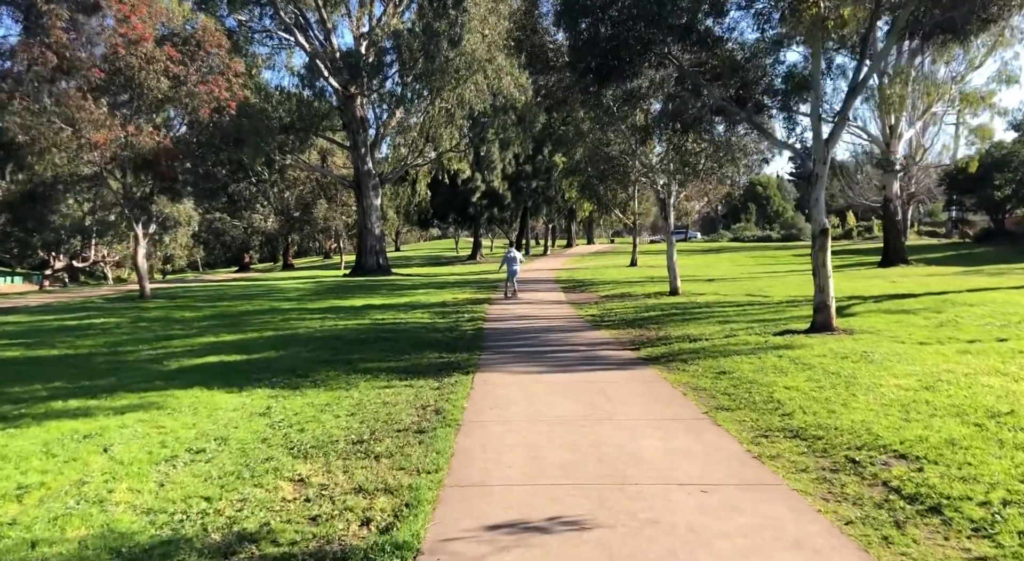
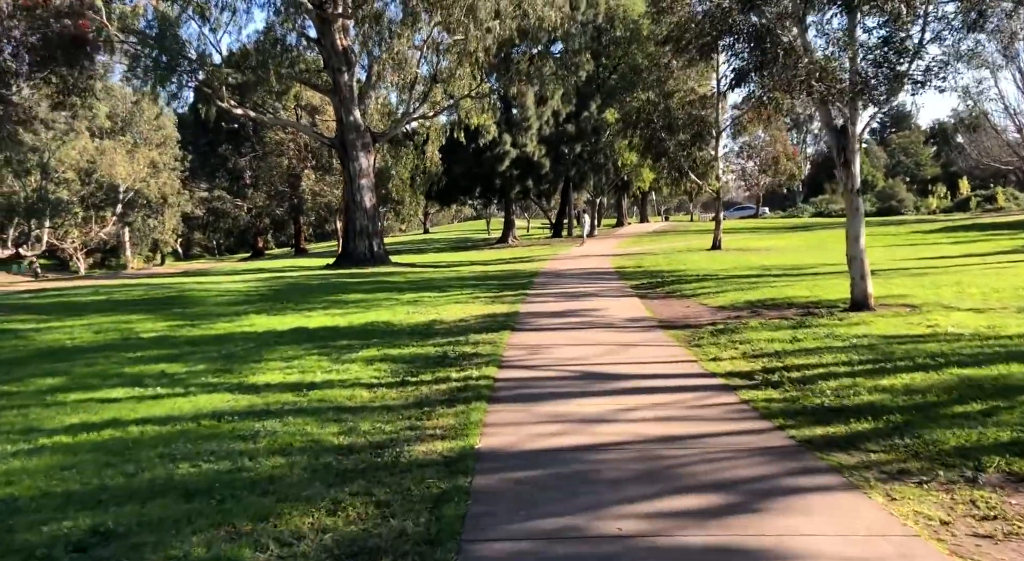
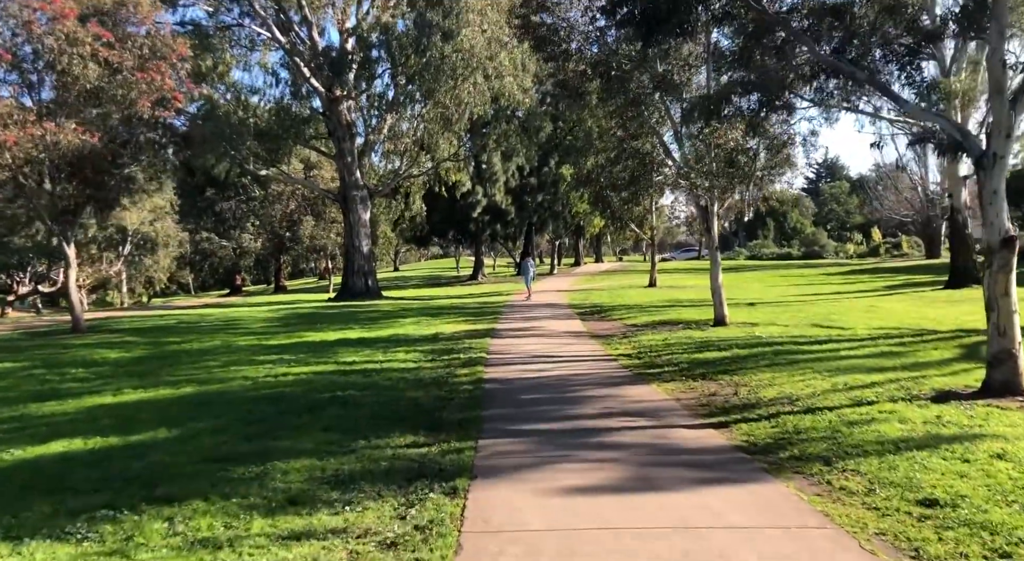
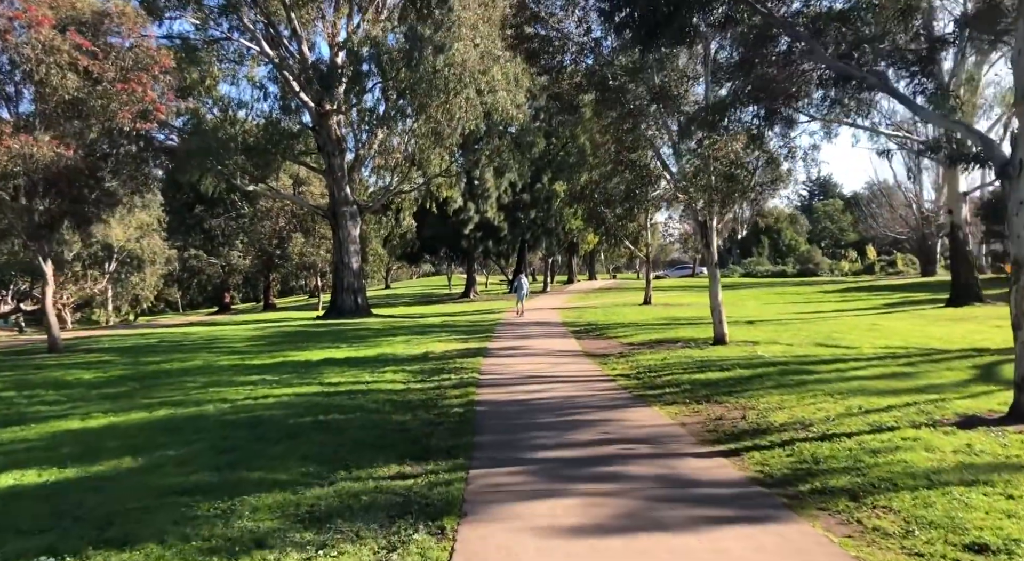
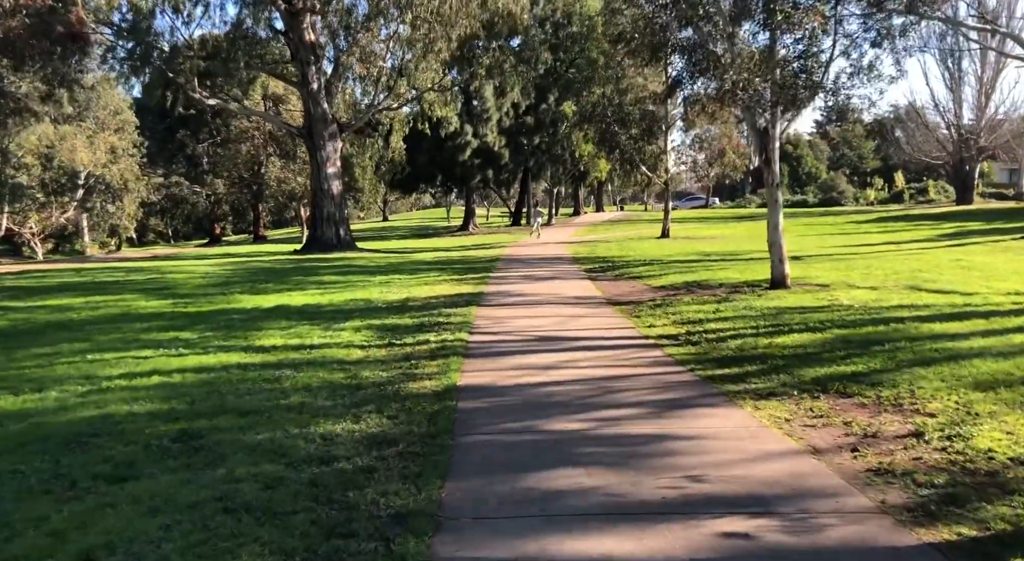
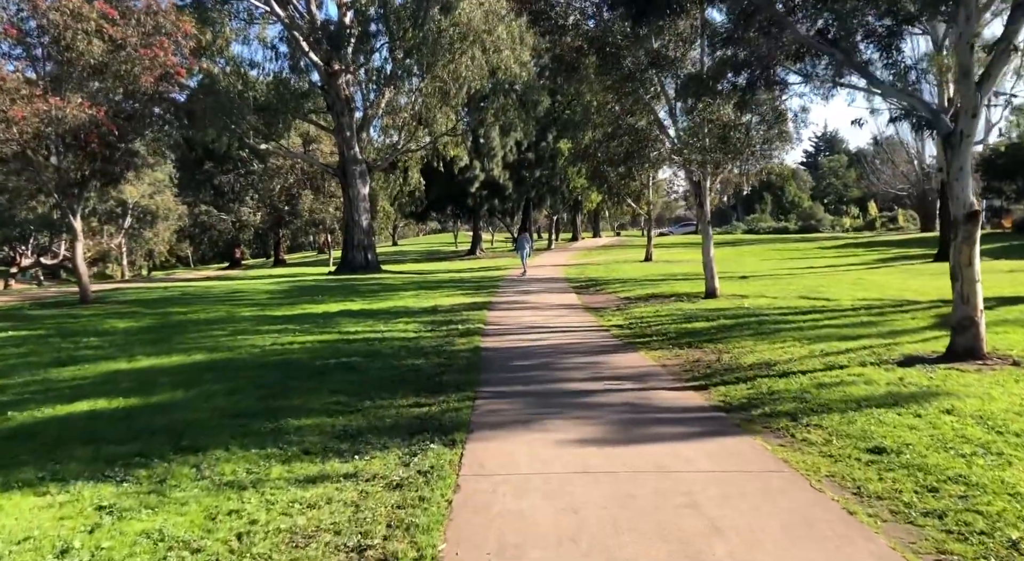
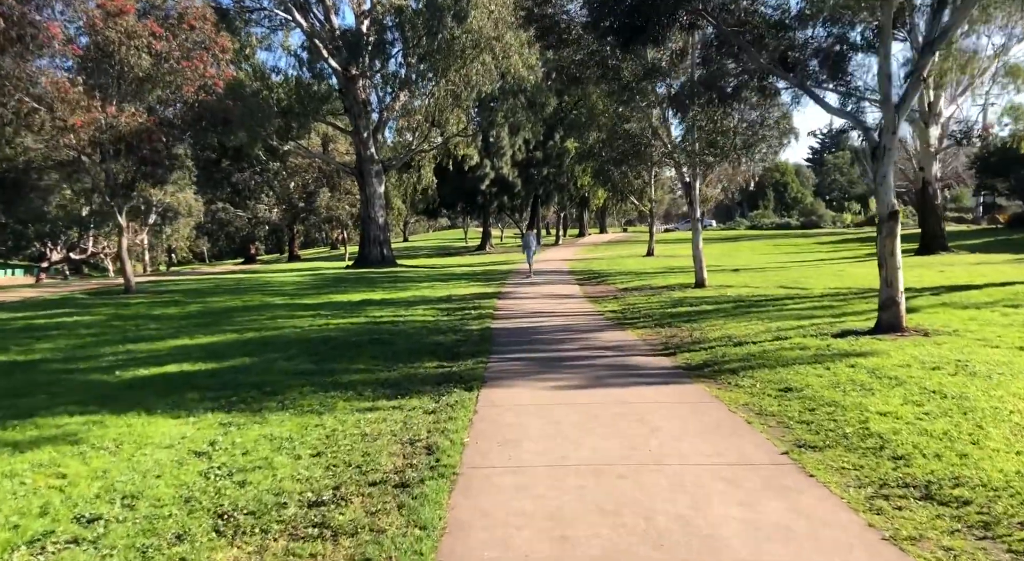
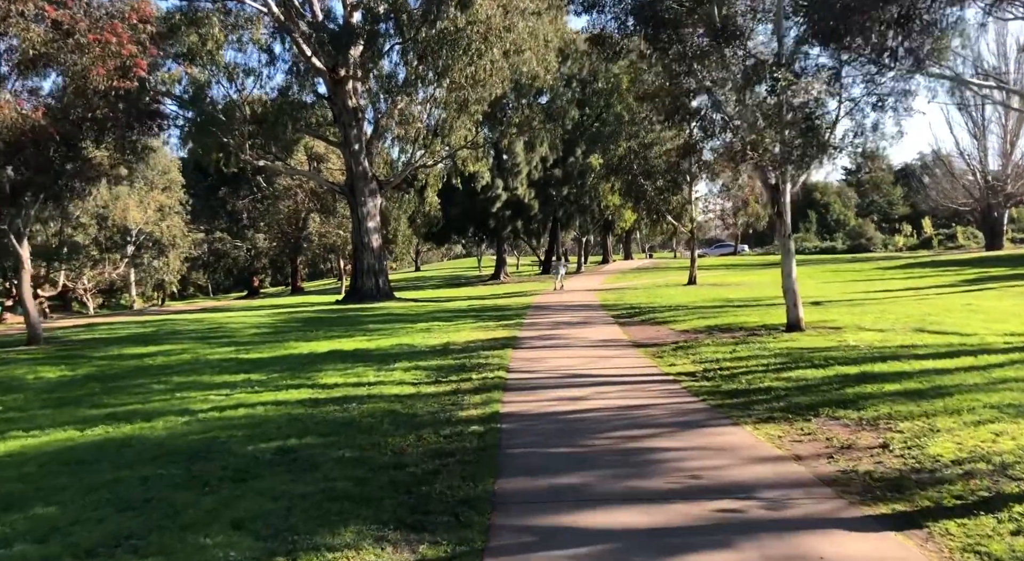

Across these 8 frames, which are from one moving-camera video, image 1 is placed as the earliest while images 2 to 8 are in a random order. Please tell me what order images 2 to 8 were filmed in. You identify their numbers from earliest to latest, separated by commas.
7, 6, 3, 4, 8, 5, 2
